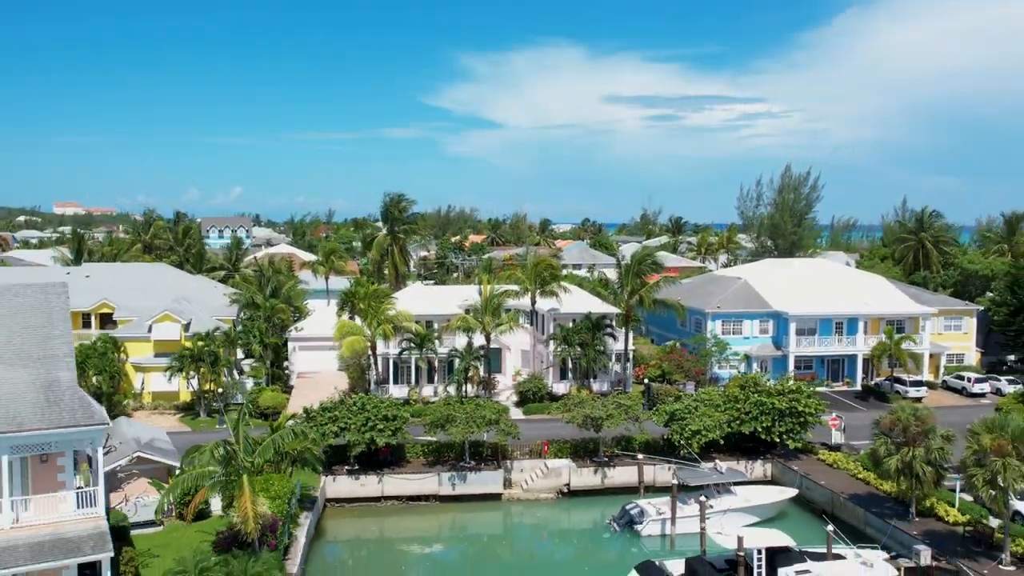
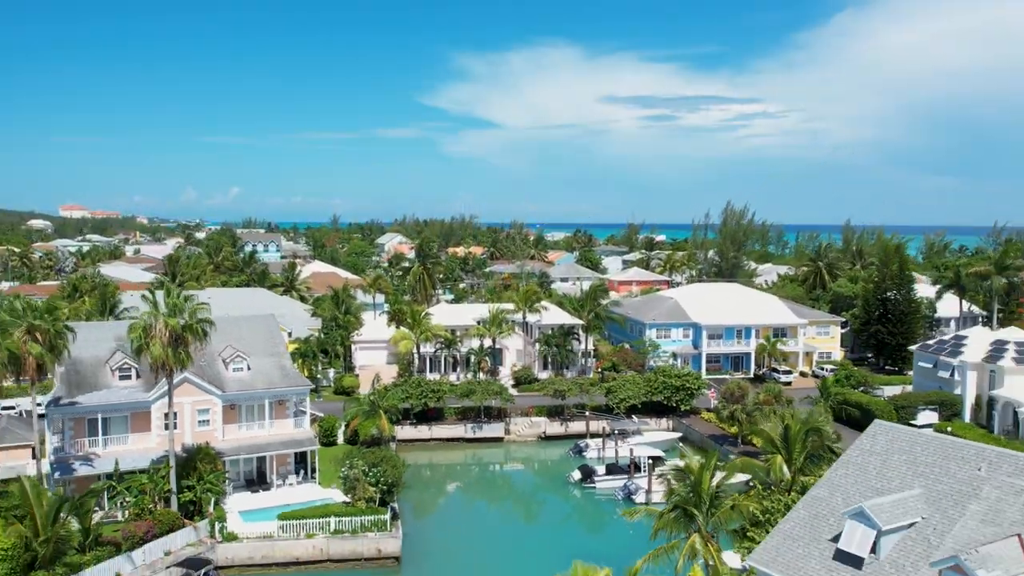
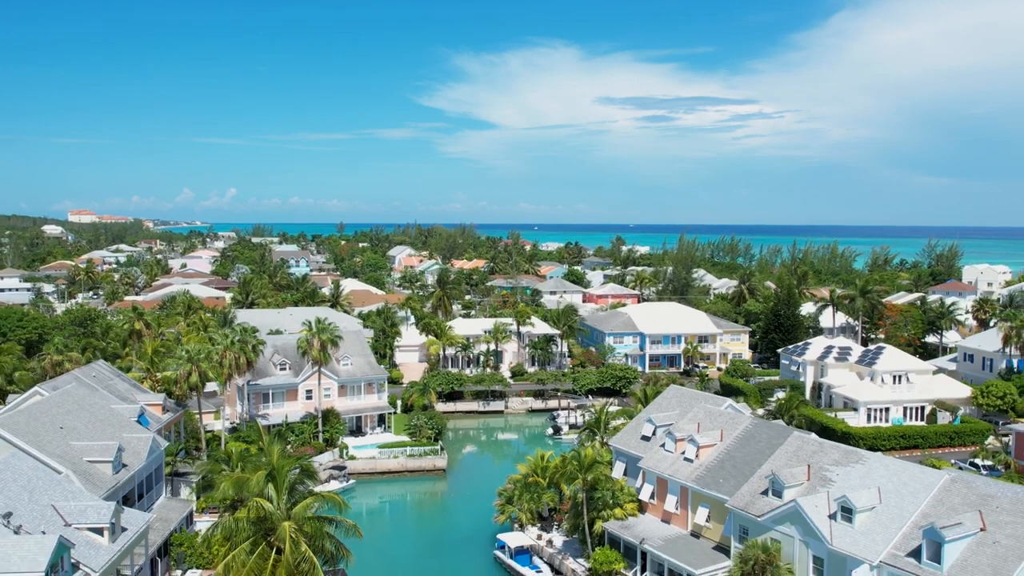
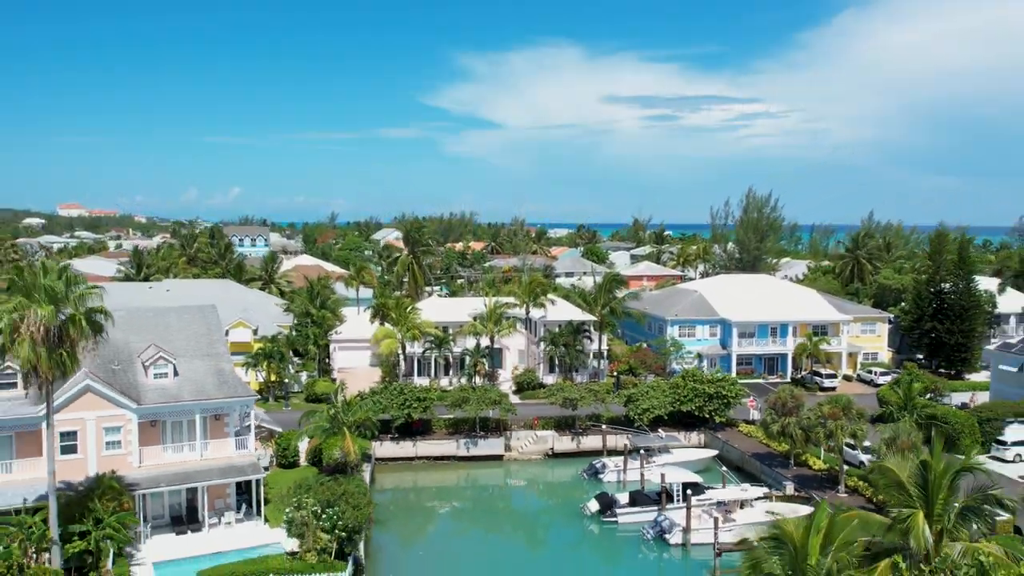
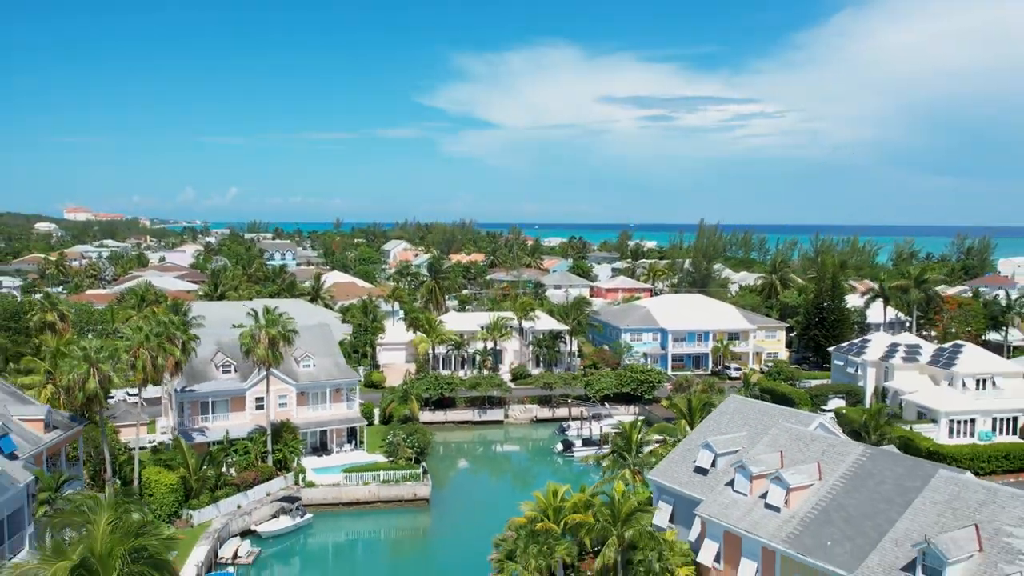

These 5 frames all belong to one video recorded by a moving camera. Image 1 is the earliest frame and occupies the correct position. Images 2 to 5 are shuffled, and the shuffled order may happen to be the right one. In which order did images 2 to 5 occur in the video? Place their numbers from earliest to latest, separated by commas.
4, 2, 5, 3
